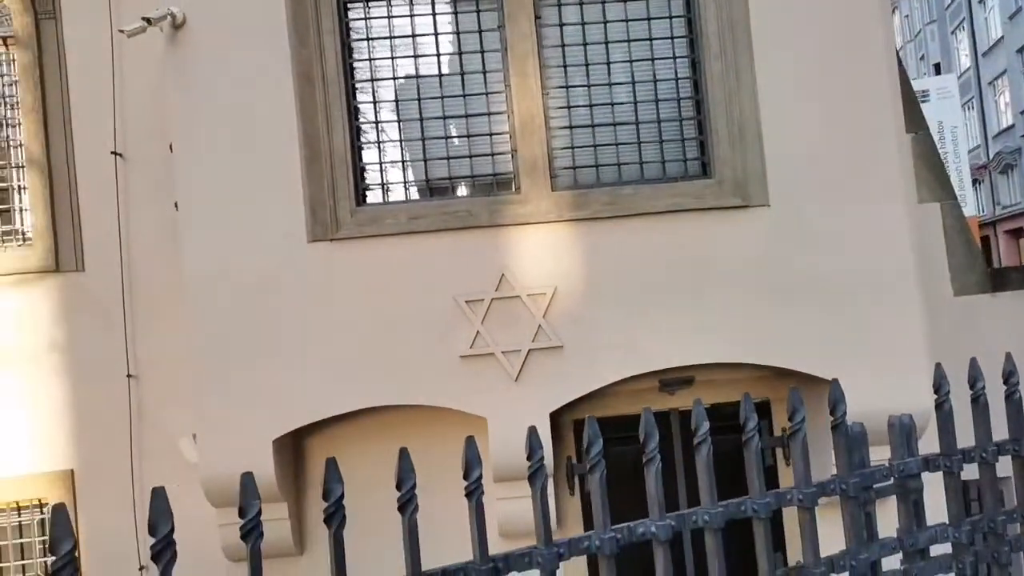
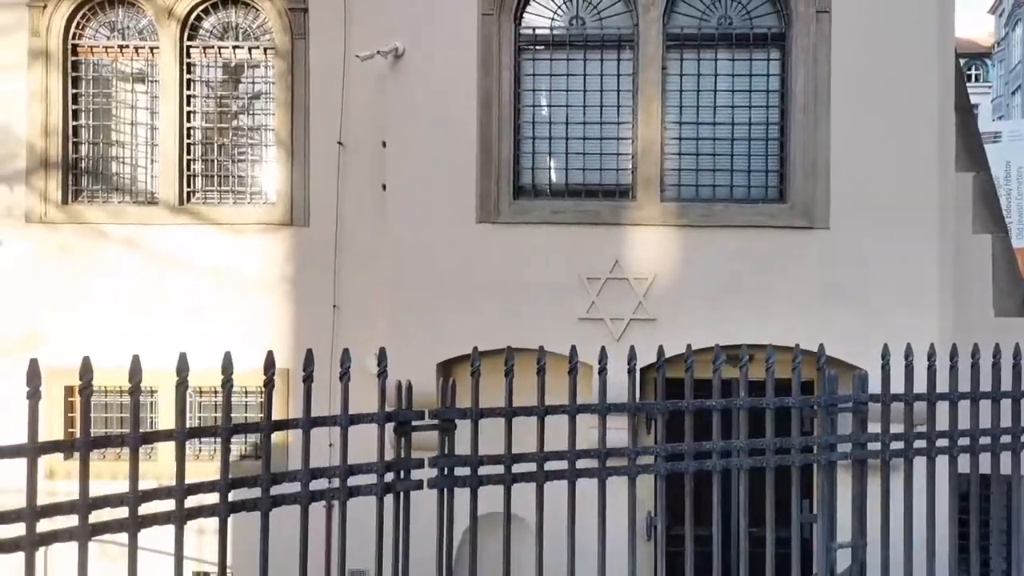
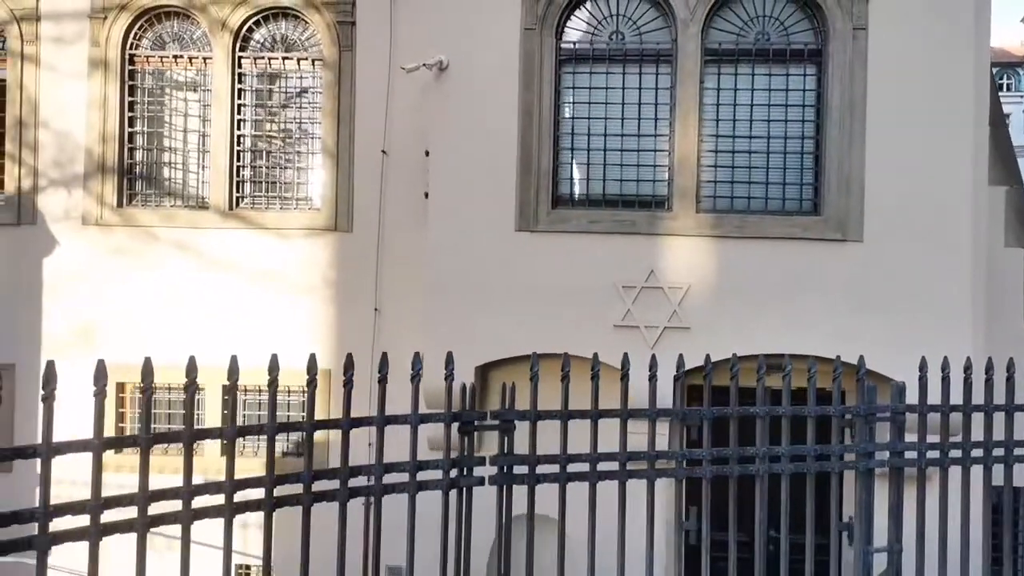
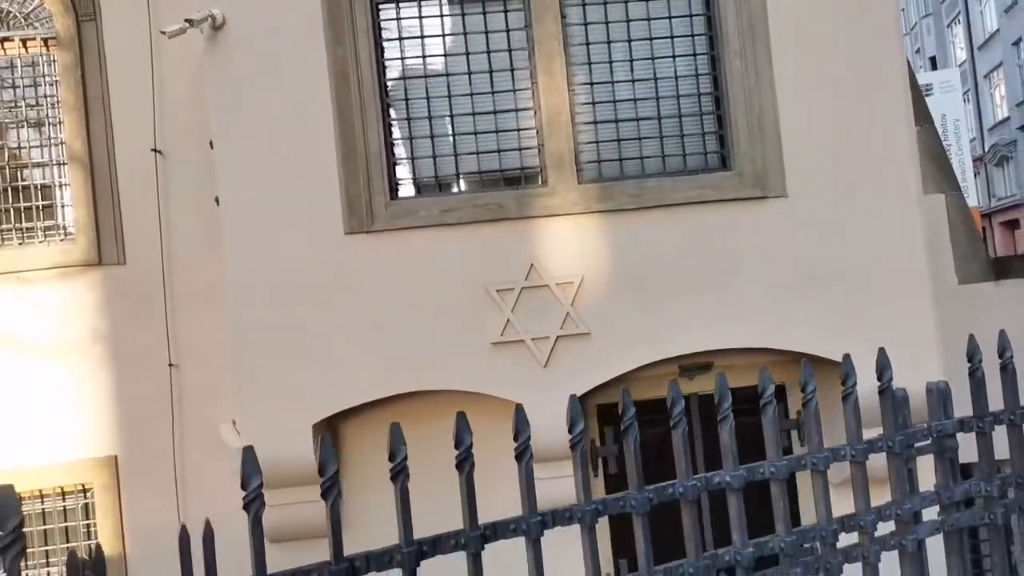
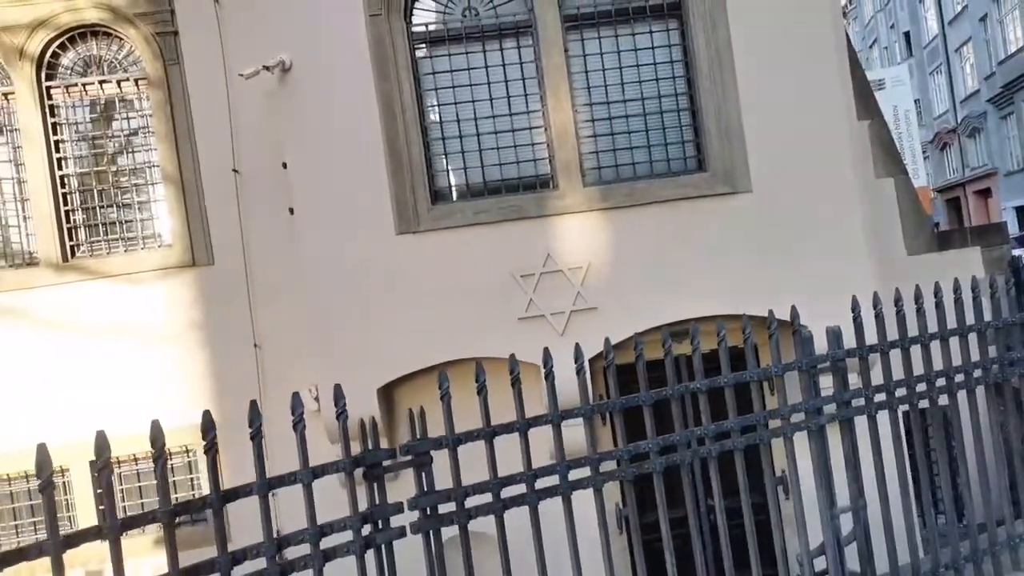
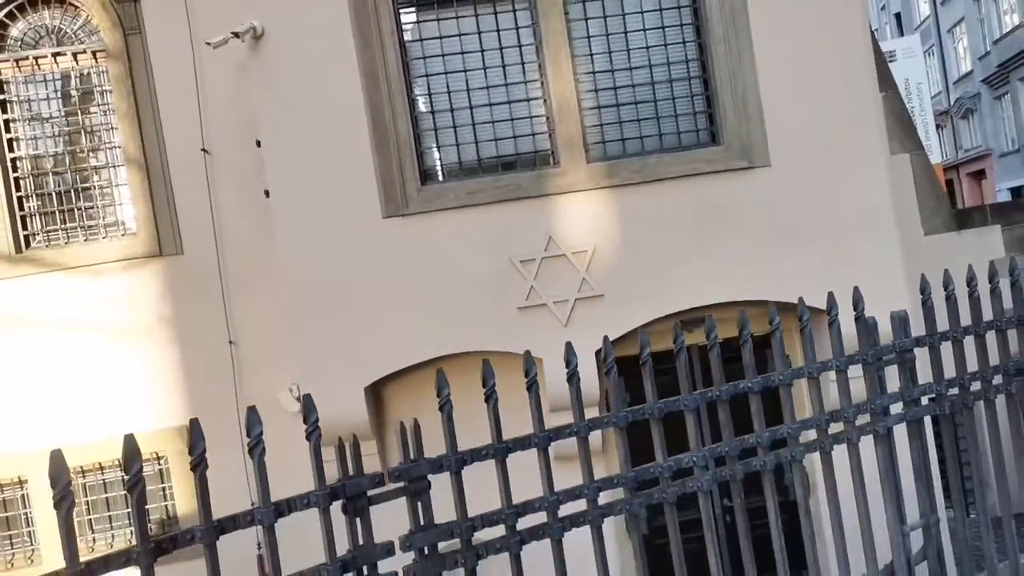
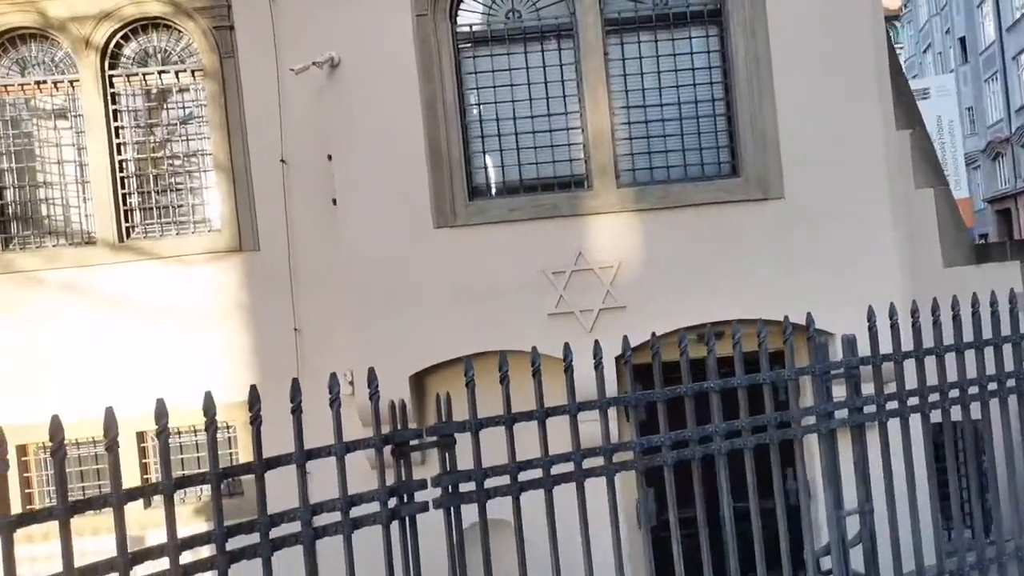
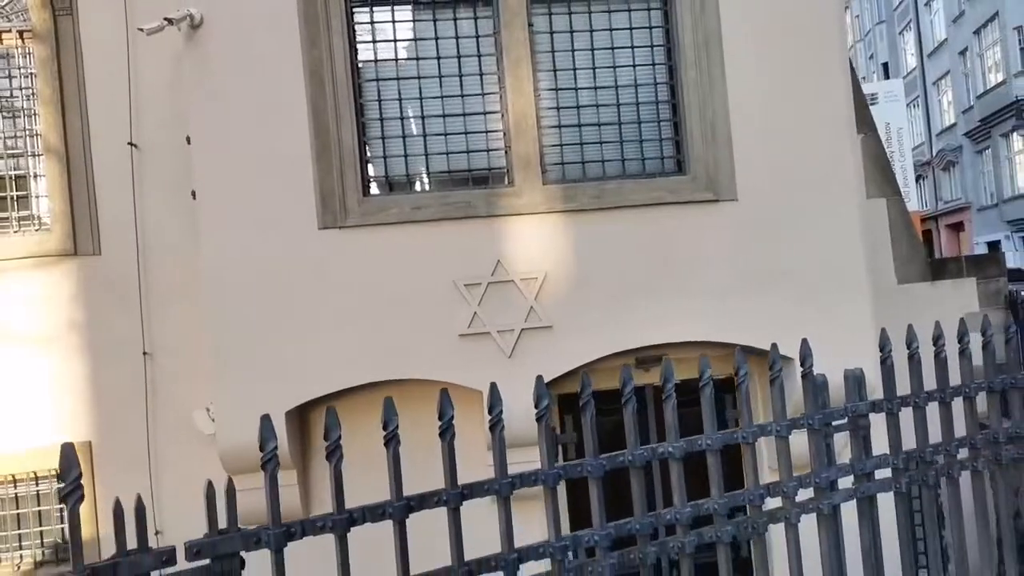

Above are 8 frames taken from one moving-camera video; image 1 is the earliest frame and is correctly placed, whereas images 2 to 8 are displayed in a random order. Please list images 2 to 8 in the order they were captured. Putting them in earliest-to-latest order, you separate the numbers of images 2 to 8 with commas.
4, 8, 6, 5, 7, 2, 3
